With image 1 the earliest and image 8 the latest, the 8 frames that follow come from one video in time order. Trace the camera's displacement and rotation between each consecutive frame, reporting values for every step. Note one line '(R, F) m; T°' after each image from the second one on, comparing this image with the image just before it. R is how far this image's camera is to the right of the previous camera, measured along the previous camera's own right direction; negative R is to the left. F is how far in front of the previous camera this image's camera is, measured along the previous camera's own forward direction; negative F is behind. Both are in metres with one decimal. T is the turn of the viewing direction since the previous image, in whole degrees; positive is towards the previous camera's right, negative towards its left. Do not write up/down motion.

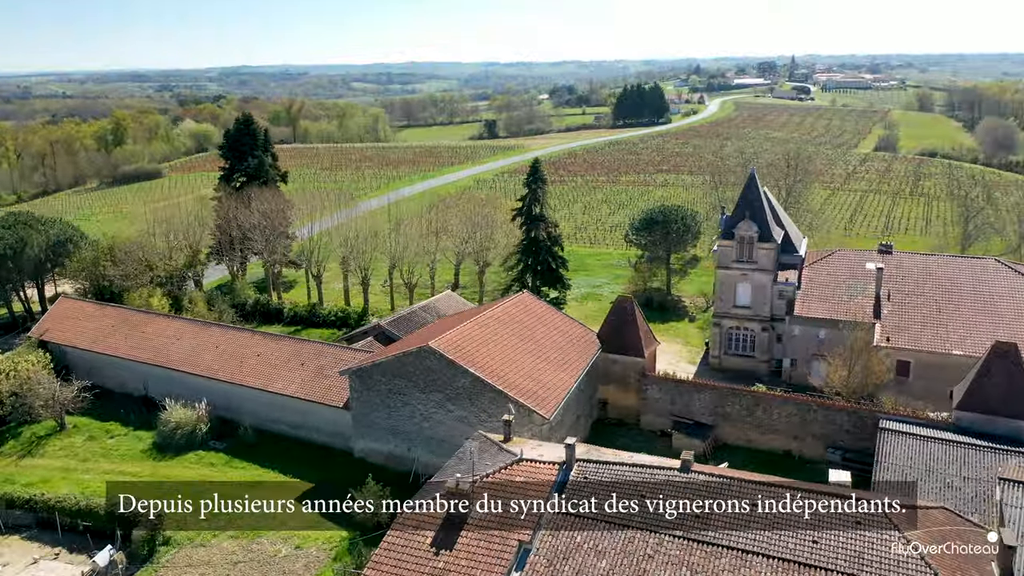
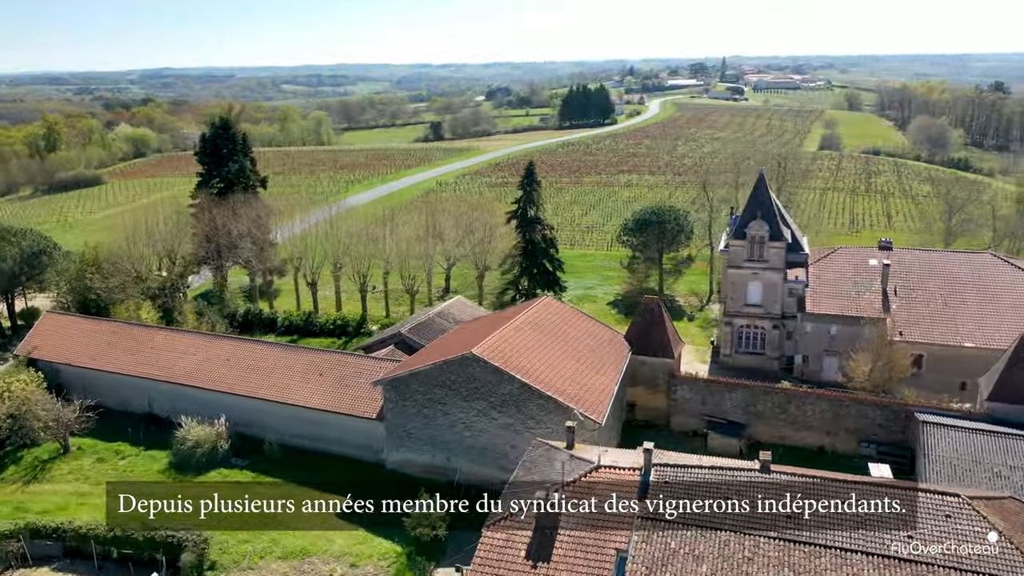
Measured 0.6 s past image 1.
(-3.1, +0.4) m; +4°
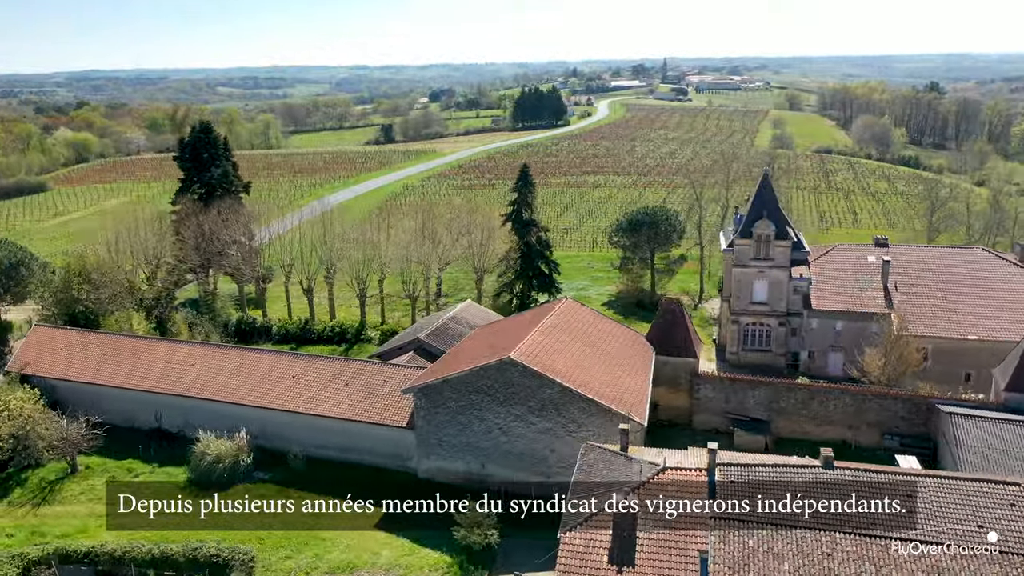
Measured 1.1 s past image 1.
(-2.7, +0.3) m; +4°
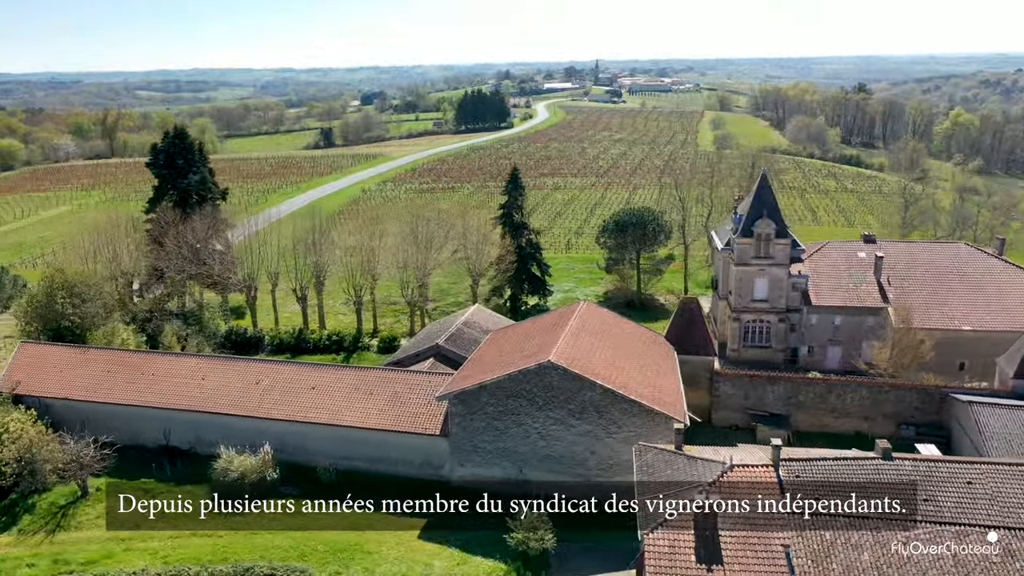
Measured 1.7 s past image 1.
(-3.0, +0.2) m; +5°
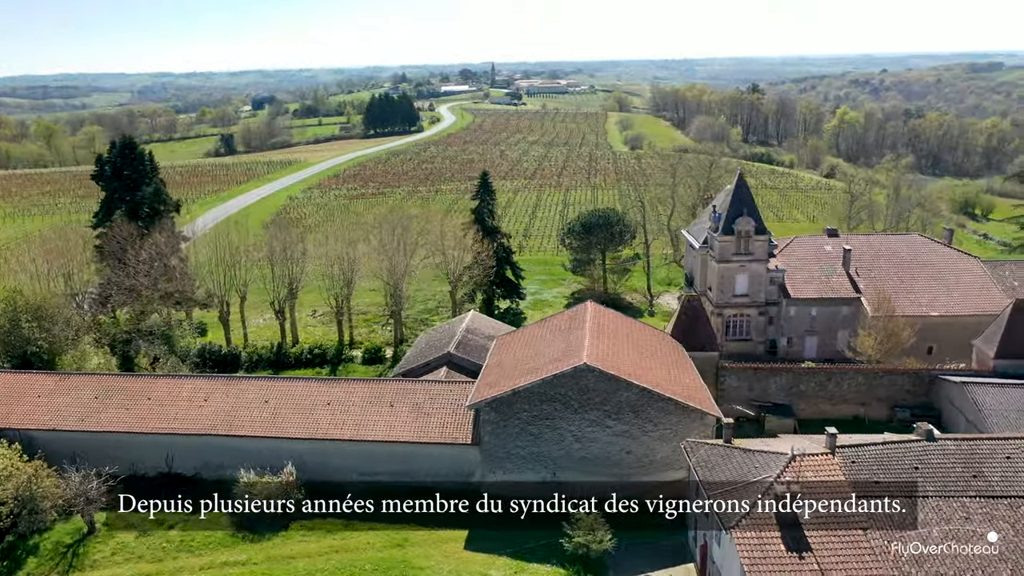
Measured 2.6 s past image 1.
(-3.9, +0.2) m; +7°
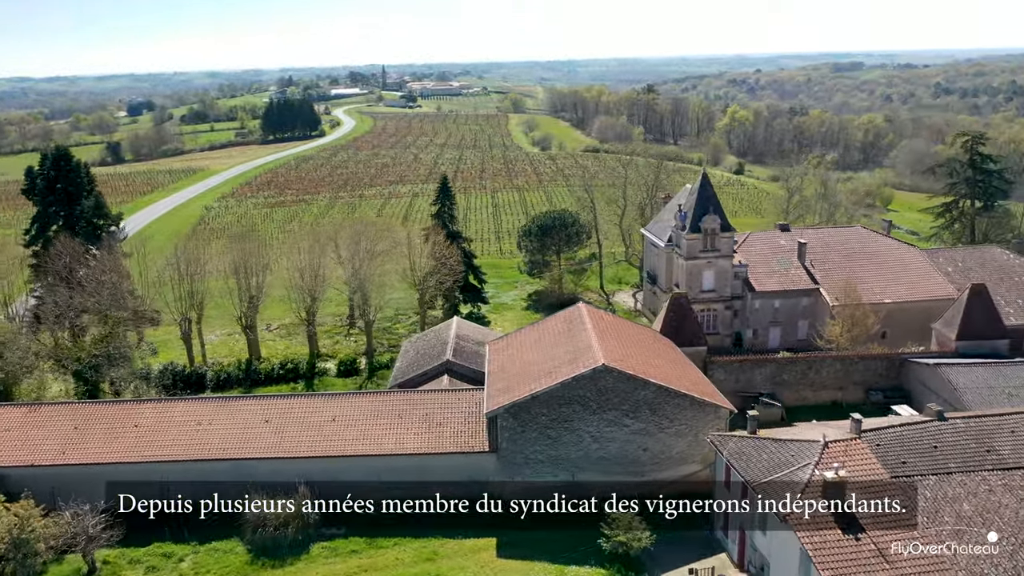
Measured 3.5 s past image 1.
(-3.5, +0.3) m; +7°
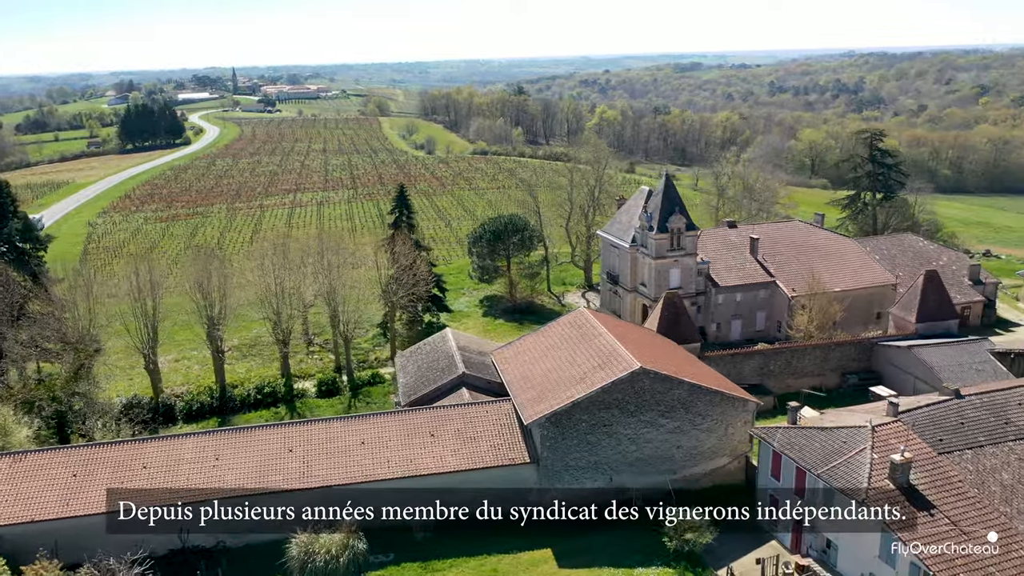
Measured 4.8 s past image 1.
(-5.1, +0.6) m; +10°
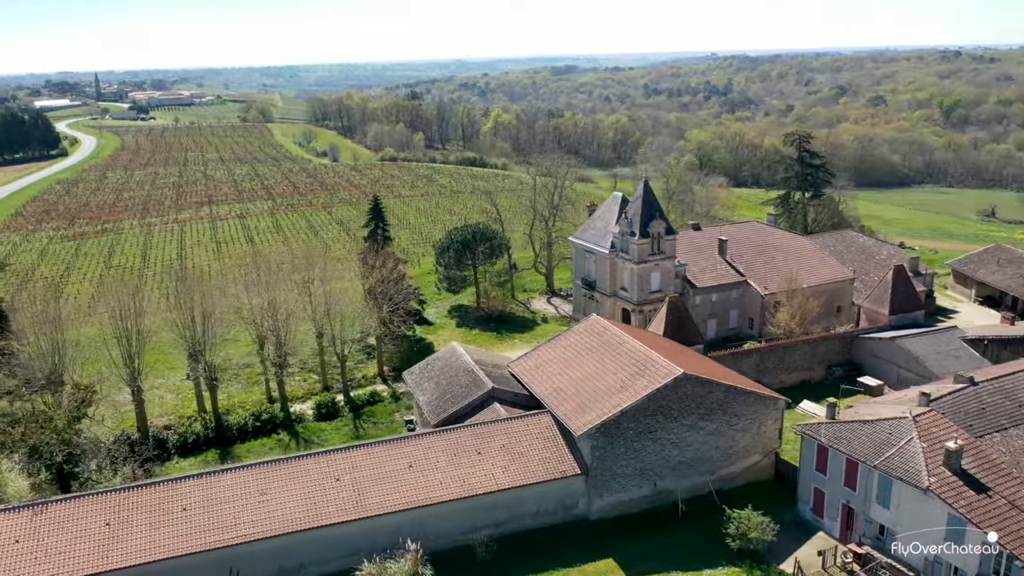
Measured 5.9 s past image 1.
(-4.7, +0.4) m; +8°
